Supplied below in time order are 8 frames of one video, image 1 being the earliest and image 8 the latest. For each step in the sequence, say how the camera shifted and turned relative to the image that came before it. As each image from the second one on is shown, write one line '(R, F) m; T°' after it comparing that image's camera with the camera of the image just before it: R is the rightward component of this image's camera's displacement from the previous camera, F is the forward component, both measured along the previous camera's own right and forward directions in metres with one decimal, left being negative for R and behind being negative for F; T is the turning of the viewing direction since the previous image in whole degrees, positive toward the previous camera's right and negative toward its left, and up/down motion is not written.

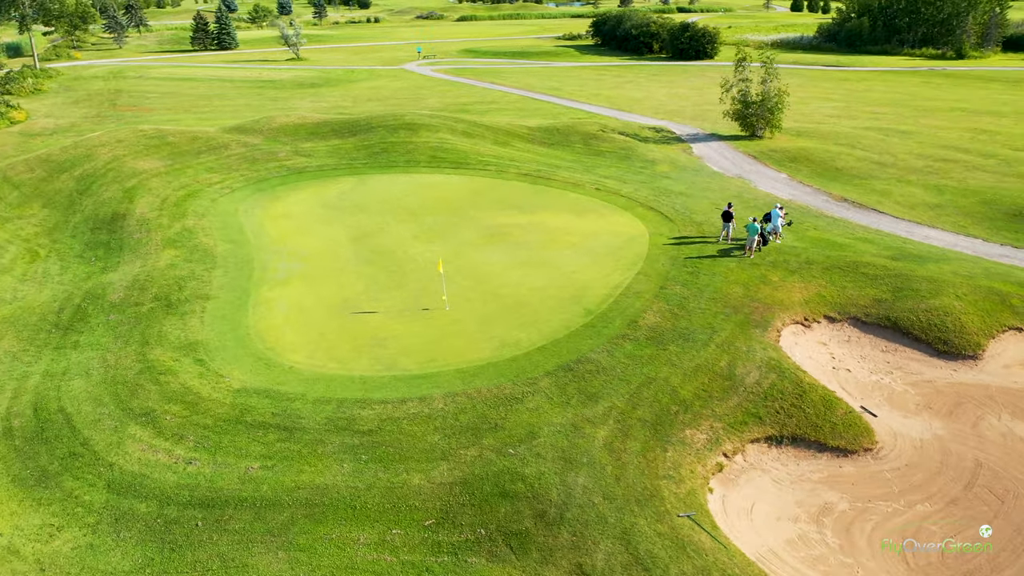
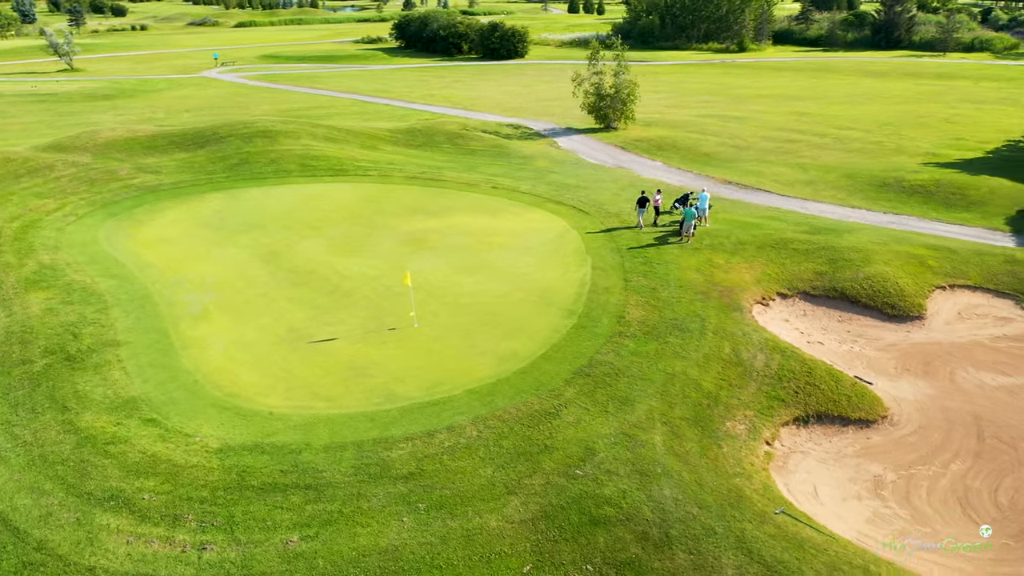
(-4.6, +2.4) m; +15°
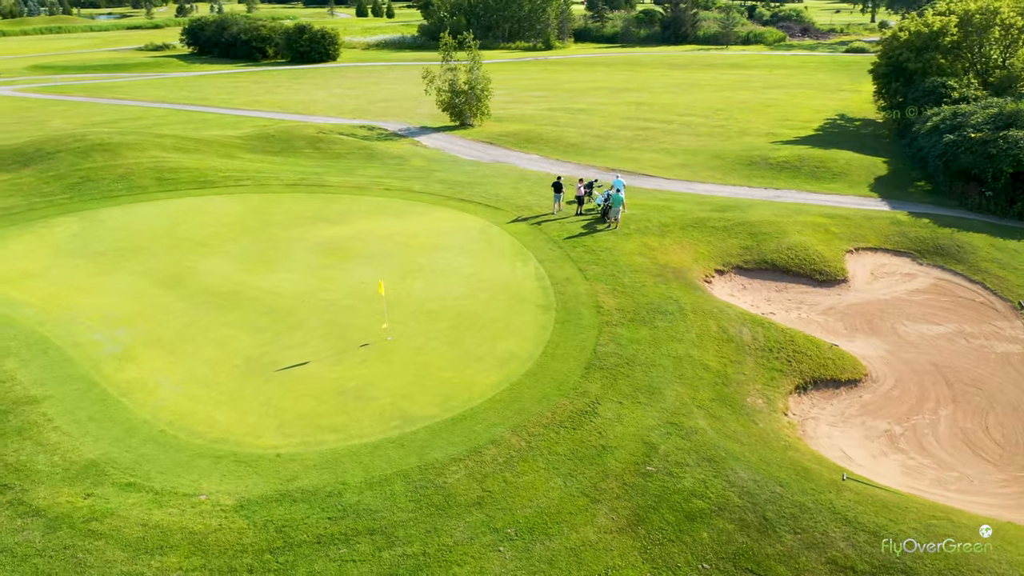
(-4.2, +1.8) m; +14°
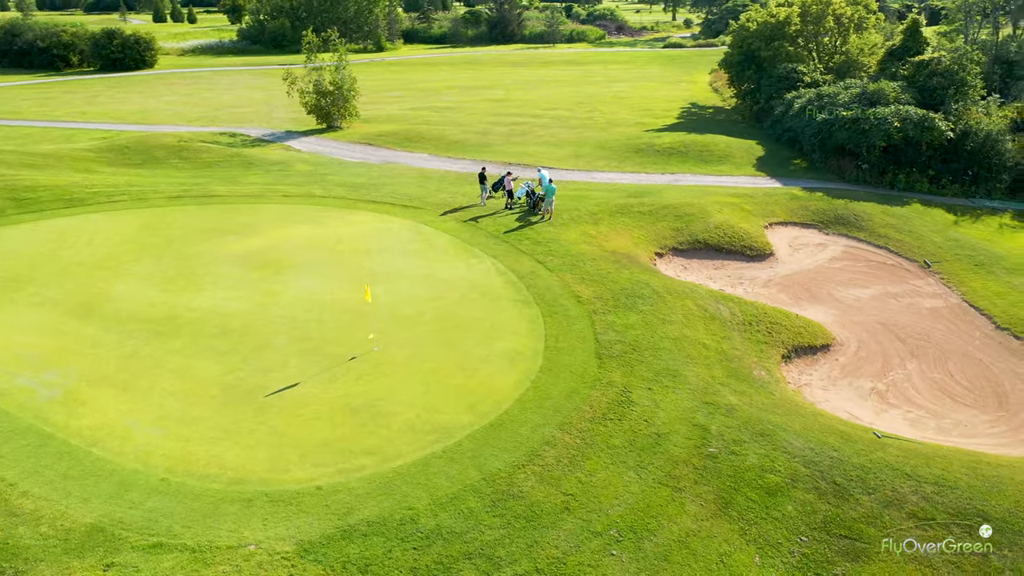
(-3.6, +1.3) m; +12°
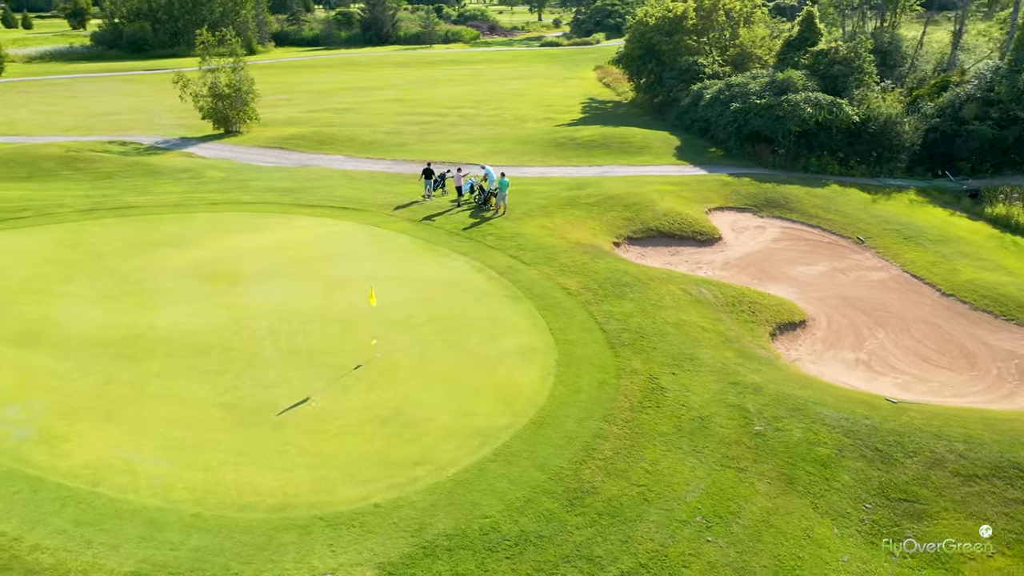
(-2.7, +0.8) m; +9°
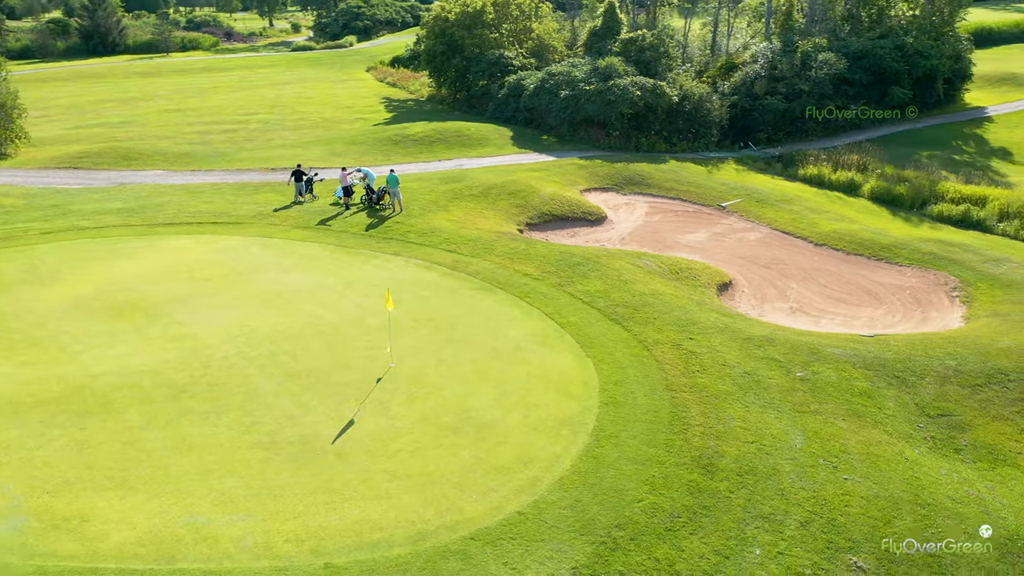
(-4.9, +1.4) m; +18°
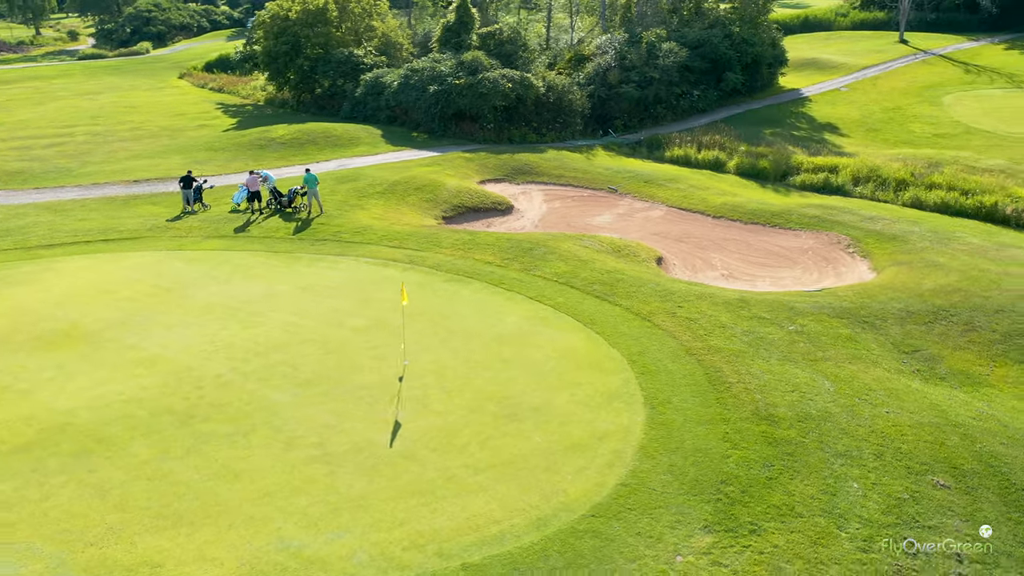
(-3.5, +0.6) m; +13°
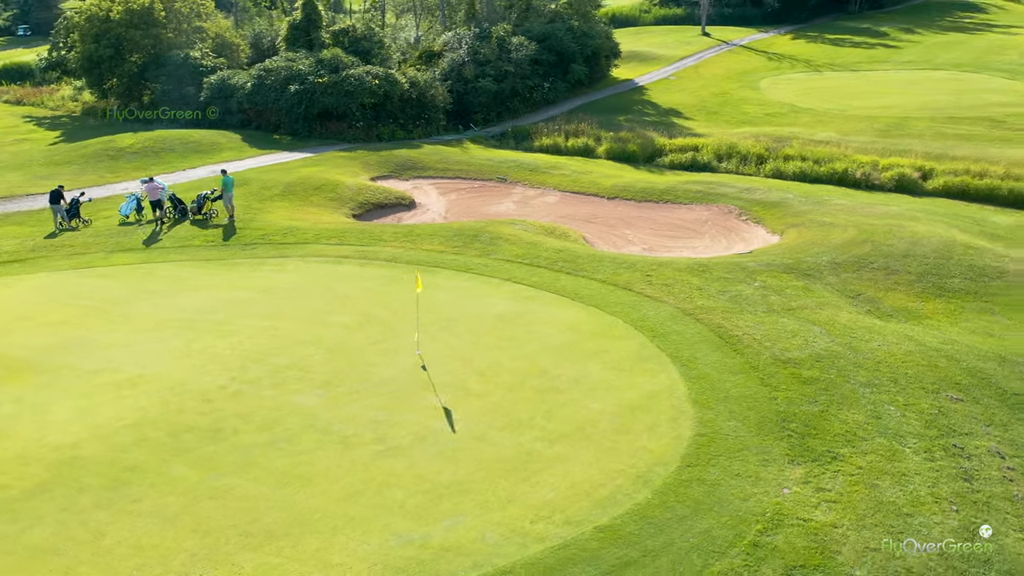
(-3.3, +0.4) m; +13°
